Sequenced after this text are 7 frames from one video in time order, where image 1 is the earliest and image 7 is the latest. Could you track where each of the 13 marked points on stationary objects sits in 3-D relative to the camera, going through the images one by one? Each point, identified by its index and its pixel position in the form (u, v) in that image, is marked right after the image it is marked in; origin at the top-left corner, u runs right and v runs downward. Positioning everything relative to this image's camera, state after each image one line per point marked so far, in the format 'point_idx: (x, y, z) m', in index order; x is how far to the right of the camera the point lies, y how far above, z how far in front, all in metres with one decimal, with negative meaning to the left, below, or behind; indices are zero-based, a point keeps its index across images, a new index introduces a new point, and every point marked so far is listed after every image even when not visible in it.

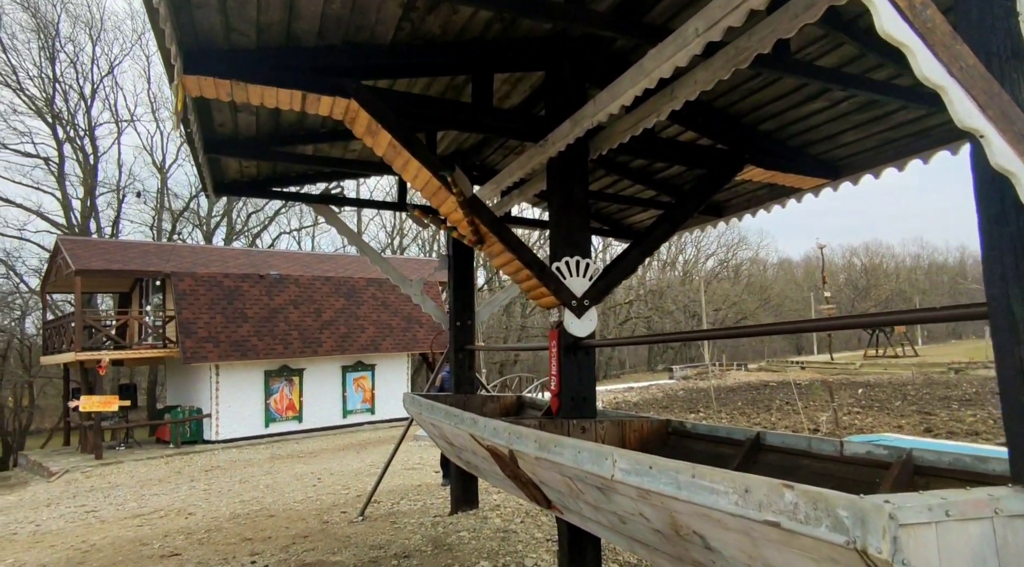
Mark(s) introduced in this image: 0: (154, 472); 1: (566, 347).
0: (-7.5, -3.9, +14.6) m
1: (+0.3, -0.4, +4.3) m
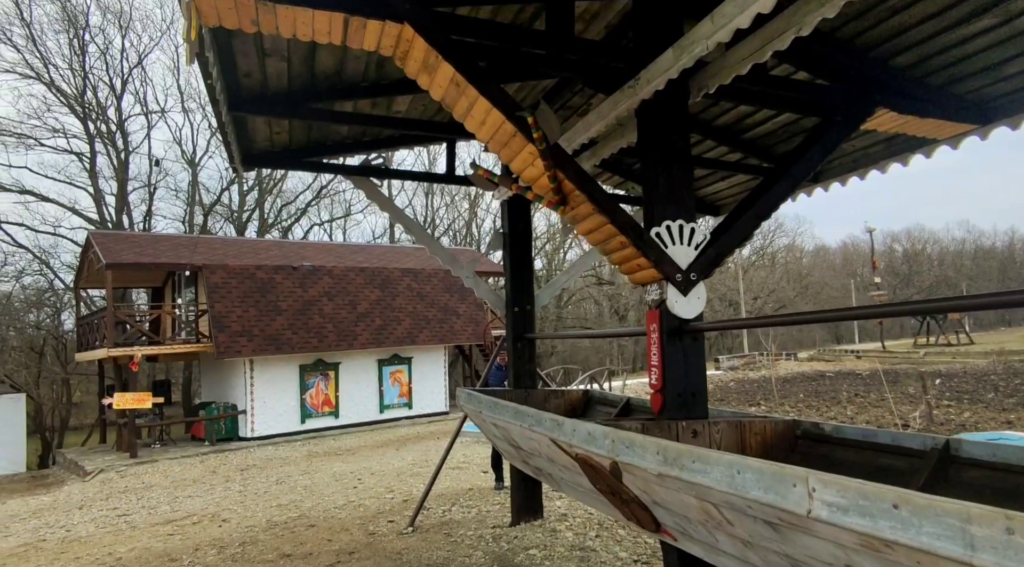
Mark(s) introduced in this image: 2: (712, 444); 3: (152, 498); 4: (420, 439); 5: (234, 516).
0: (-6.5, -3.8, +14.1) m
1: (+0.8, -0.2, +3.4) m
2: (+1.0, -0.8, +3.4) m
3: (-5.9, -3.5, +11.6) m
4: (-2.2, -3.7, +16.7) m
5: (-3.3, -2.8, +8.4) m
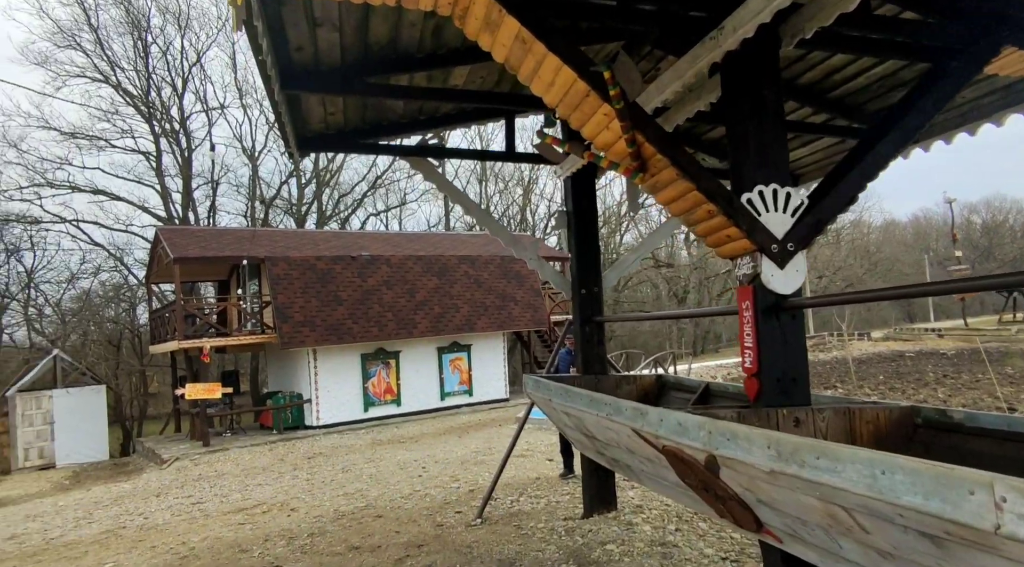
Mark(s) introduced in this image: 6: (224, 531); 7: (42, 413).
0: (-5.2, -3.6, +14.4) m
1: (+1.1, -0.1, +3.1) m
2: (+1.3, -0.6, +3.0) m
3: (-4.8, -3.4, +11.8) m
4: (-0.7, -3.4, +16.6) m
5: (-2.5, -2.7, +8.4) m
6: (-3.0, -2.6, +7.4) m
7: (-12.6, -3.5, +18.9) m
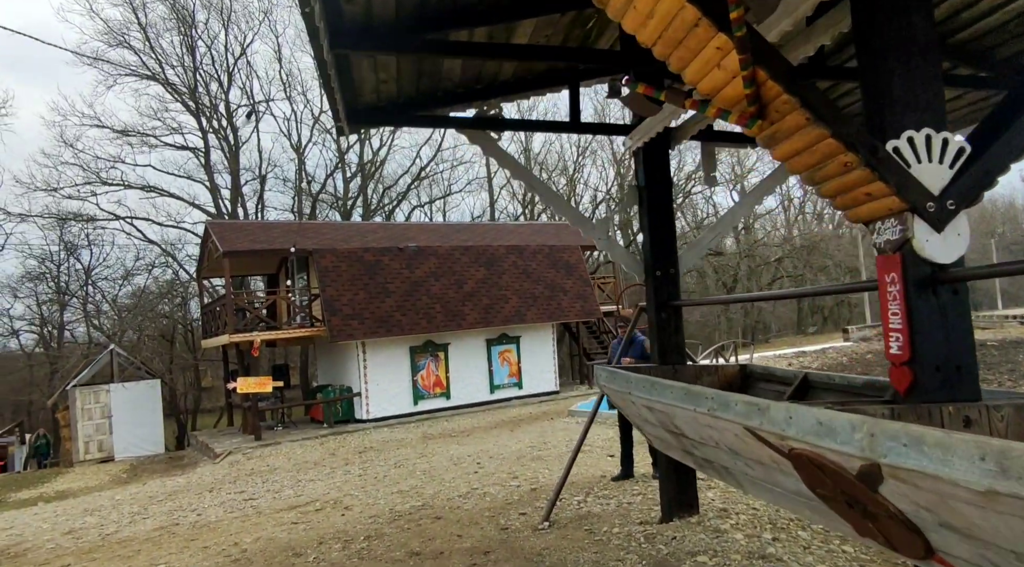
0: (-4.1, -3.5, +14.2) m
1: (+1.5, 0.0, +2.5) m
2: (+1.7, -0.5, +2.4) m
3: (-3.9, -3.3, +11.6) m
4: (+0.5, -3.1, +16.2) m
5: (-1.8, -2.5, +8.1) m
6: (-2.4, -2.5, +7.1) m
7: (-11.3, -3.4, +19.2) m
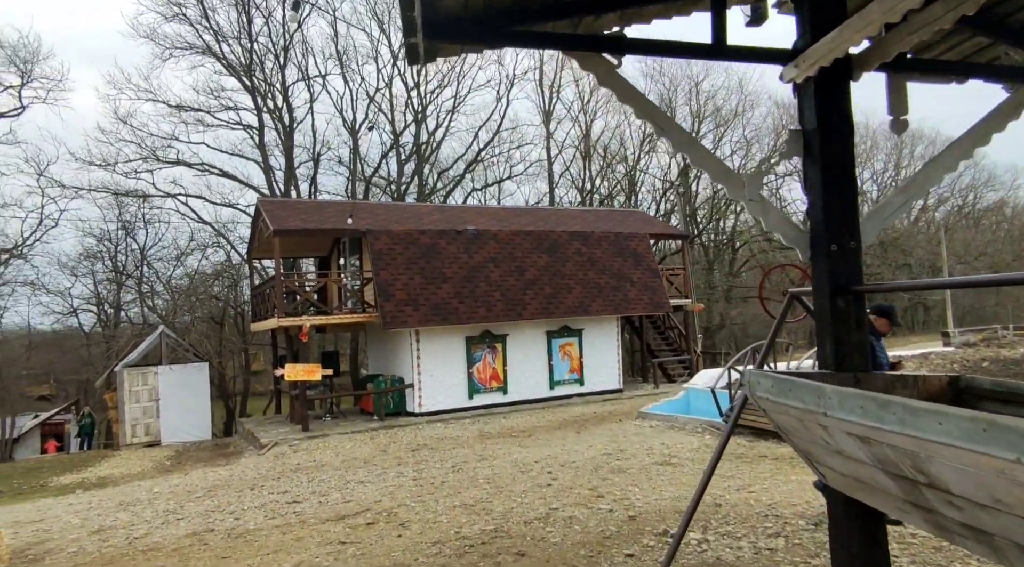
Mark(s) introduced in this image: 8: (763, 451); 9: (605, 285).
0: (-2.9, -3.1, +13.2) m
1: (+2.0, +0.1, +1.1) m
2: (+2.1, -0.4, +1.0) m
3: (-2.8, -3.0, +10.5) m
4: (+1.9, -2.9, +14.8) m
5: (-1.0, -2.3, +6.9) m
6: (-1.6, -2.3, +5.9) m
7: (-9.7, -2.8, +18.6) m
8: (+3.3, -2.2, +9.2) m
9: (+2.5, 0.0, +18.8) m
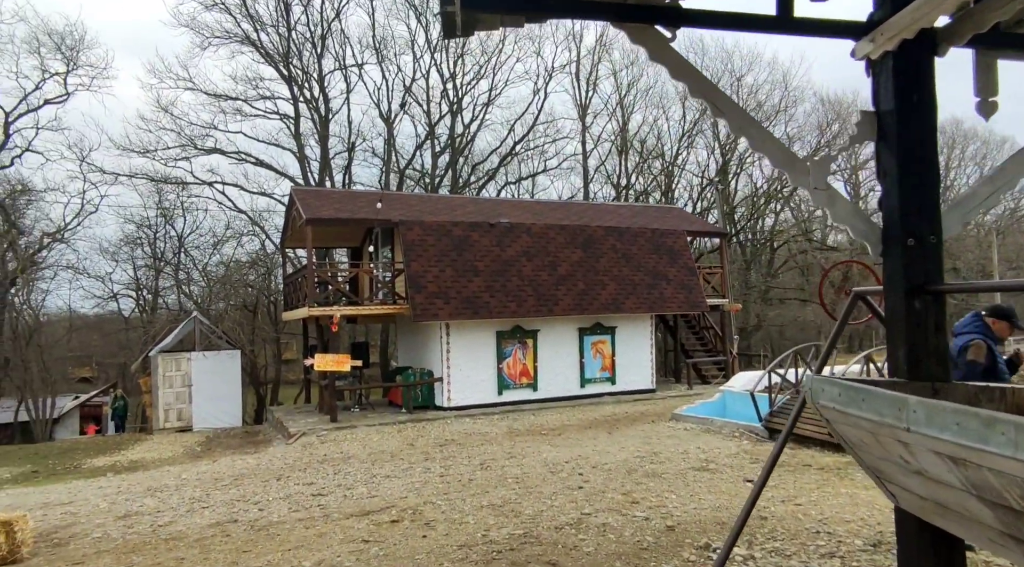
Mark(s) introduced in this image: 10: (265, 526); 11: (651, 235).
0: (-2.3, -3.0, +13.0) m
1: (+2.0, +0.1, +0.7) m
2: (+2.2, -0.5, +0.6) m
3: (-2.4, -2.8, +10.4) m
4: (+2.5, -2.8, +14.4) m
5: (-0.7, -2.2, +6.6) m
6: (-1.4, -2.2, +5.7) m
7: (-8.9, -2.5, +18.8) m
8: (+3.7, -2.2, +8.8) m
9: (+3.4, 0.0, +18.4) m
10: (-2.6, -2.5, +7.4) m
11: (+3.9, +1.3, +19.6) m
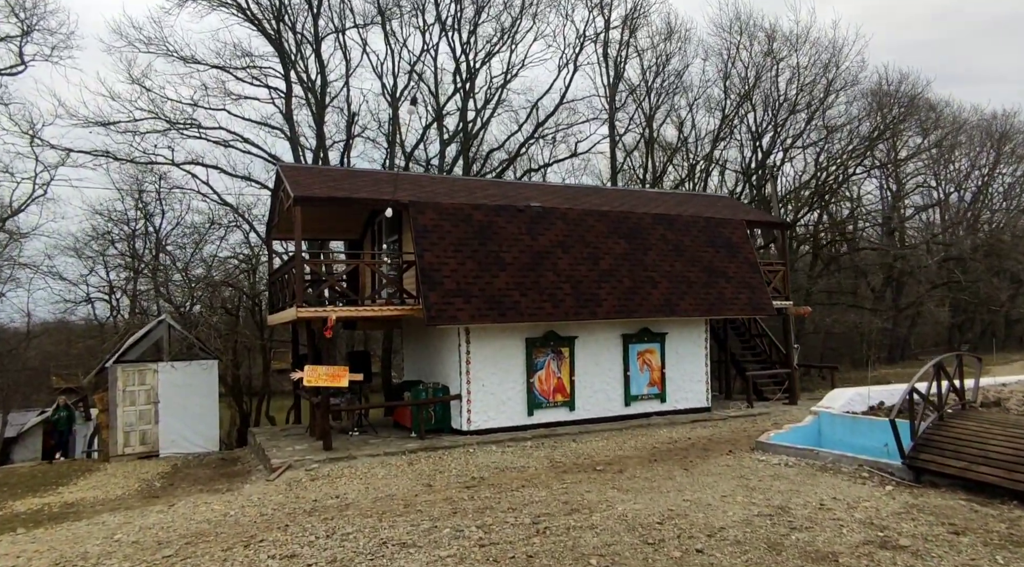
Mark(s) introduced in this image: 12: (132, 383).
0: (-1.7, -2.8, +10.0) m
1: (+2.8, +0.4, -2.3) m
2: (+3.0, -0.2, -2.4) m
3: (-1.7, -2.6, +7.3) m
4: (+3.2, -2.7, +11.4) m
5: (0.0, -2.0, +3.6) m
6: (-0.7, -1.9, +2.6) m
7: (-8.2, -2.4, +15.7) m
8: (+4.4, -2.0, +5.7) m
9: (+4.0, +0.1, +15.4) m
10: (-1.9, -2.3, +4.3) m
11: (+4.6, +1.4, +16.6) m
12: (-8.4, -2.2, +15.5) m
